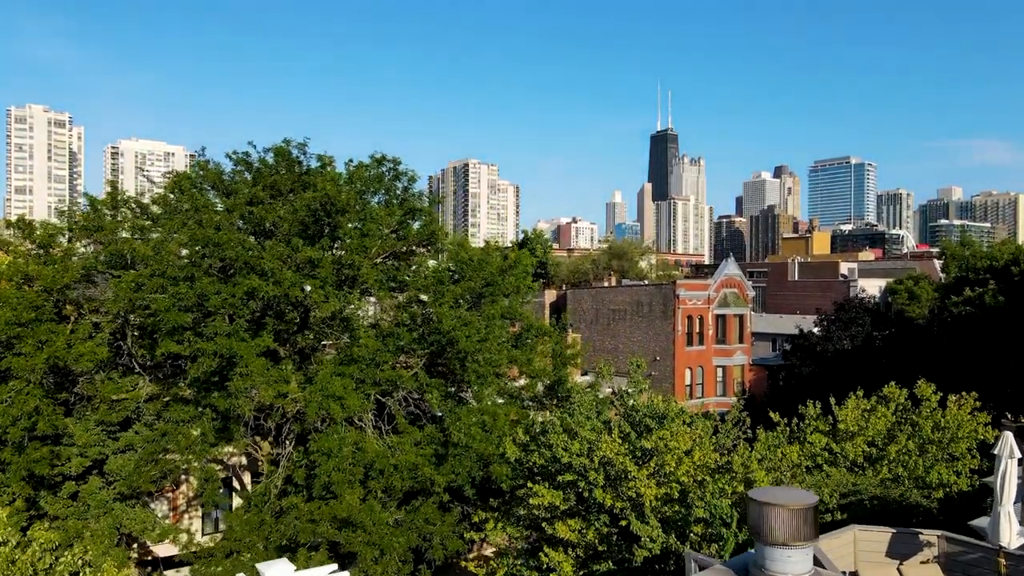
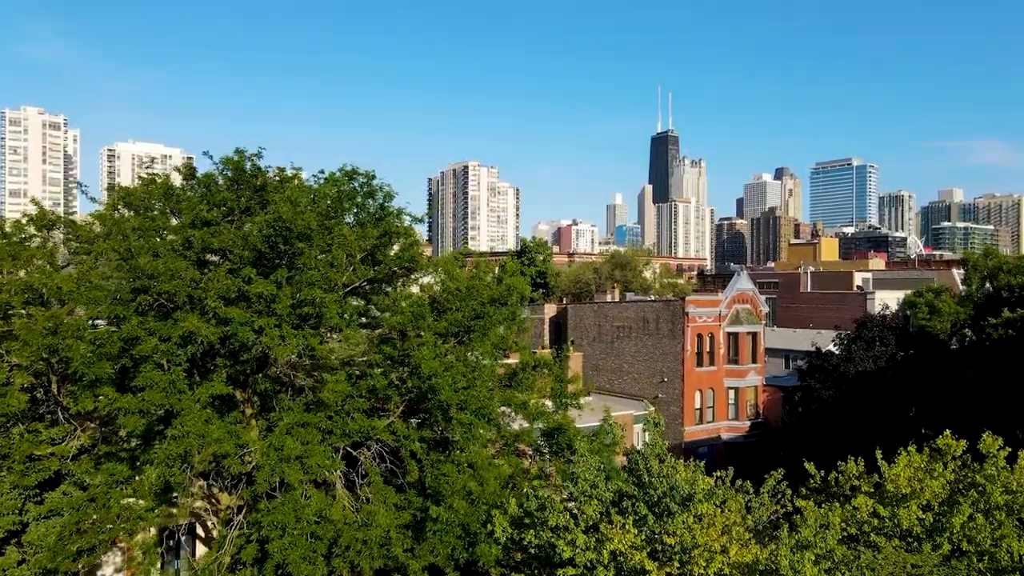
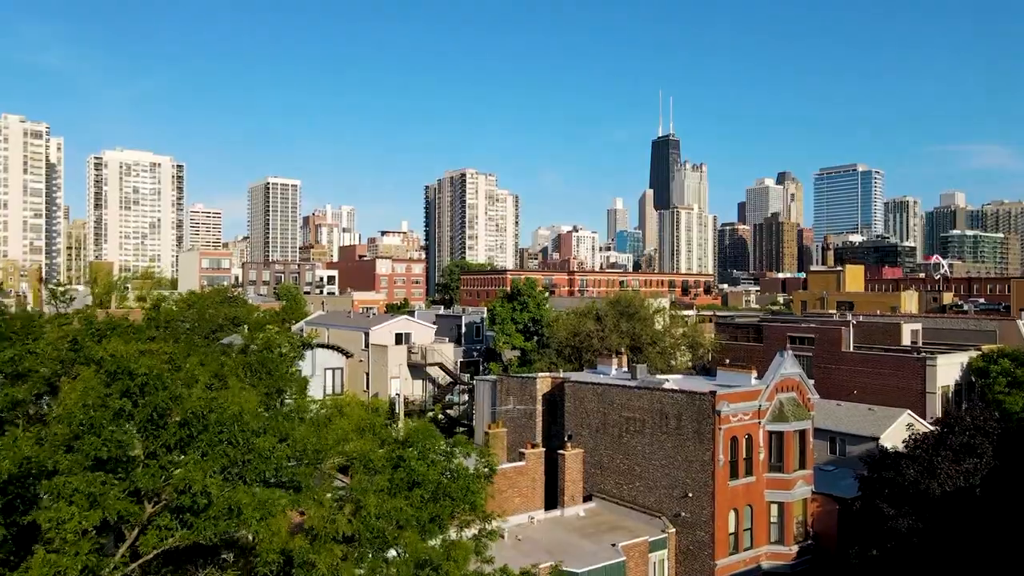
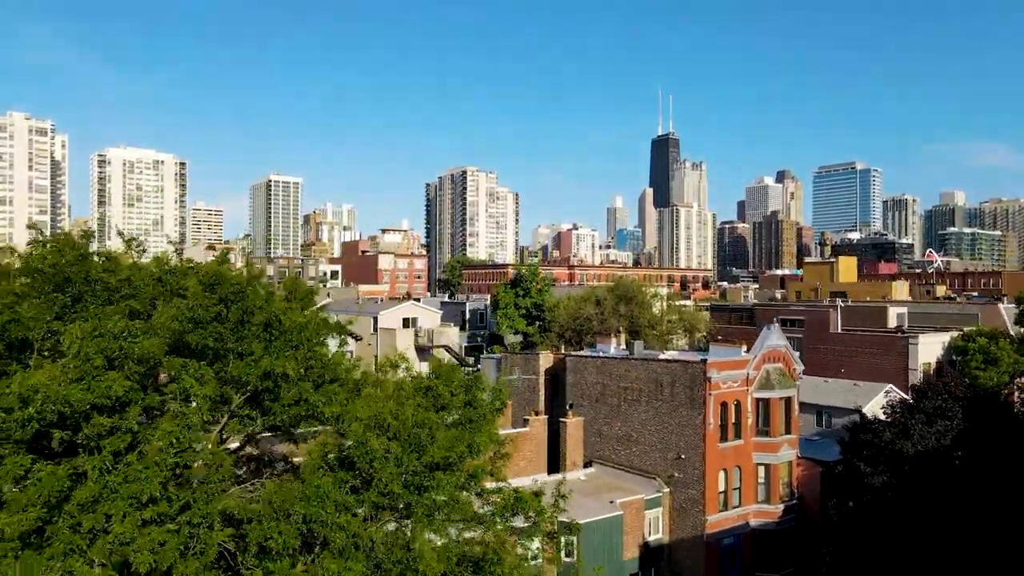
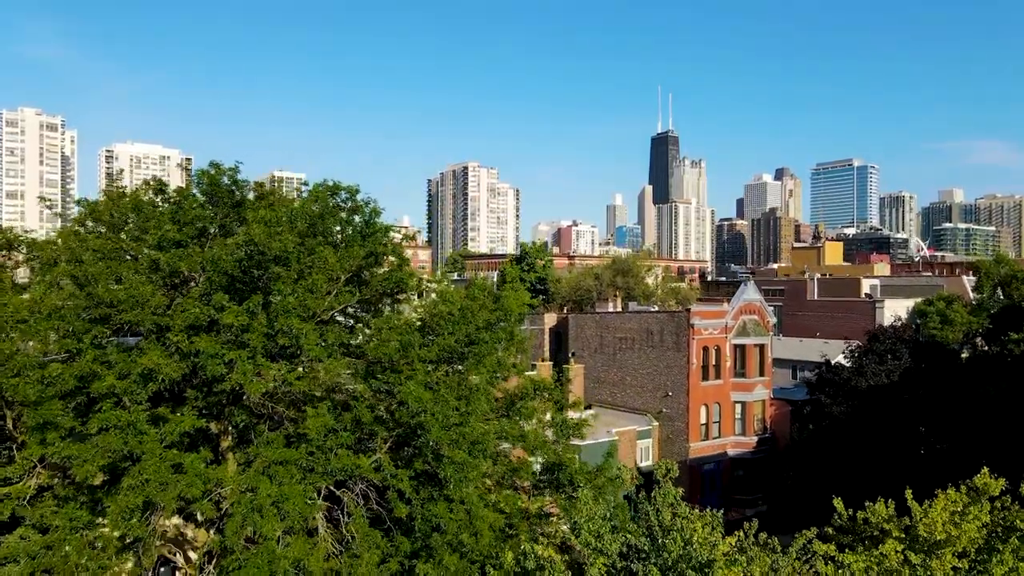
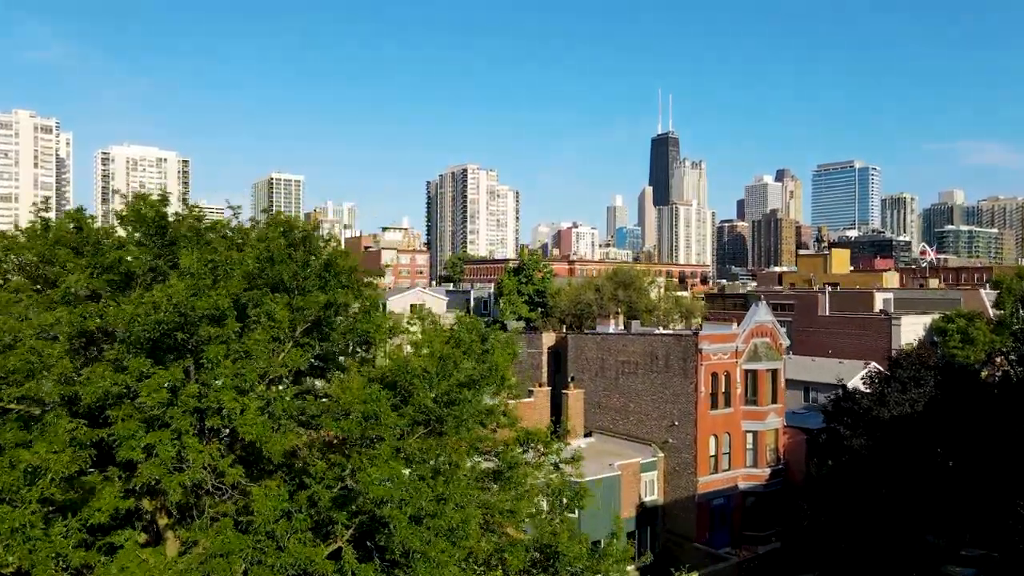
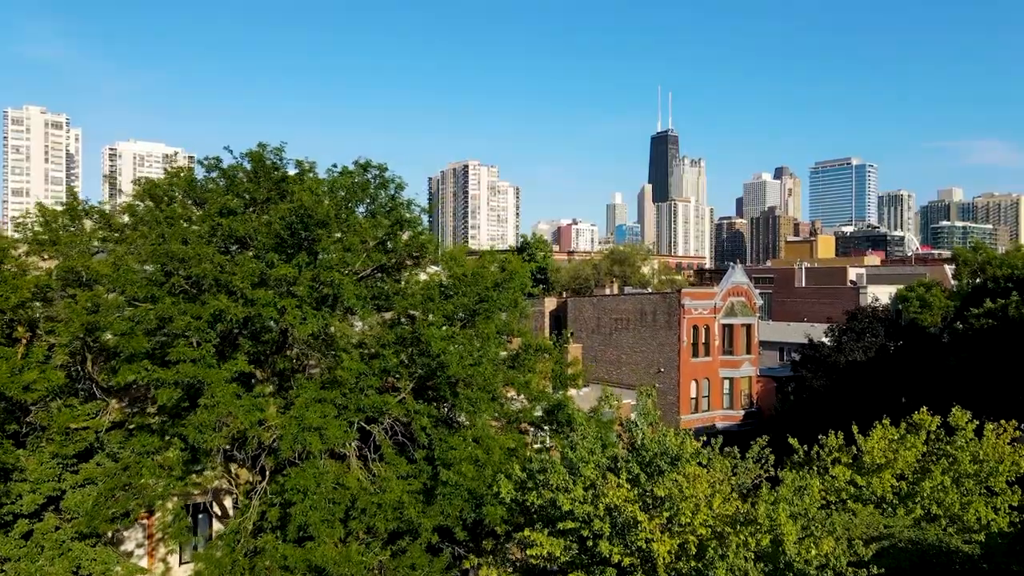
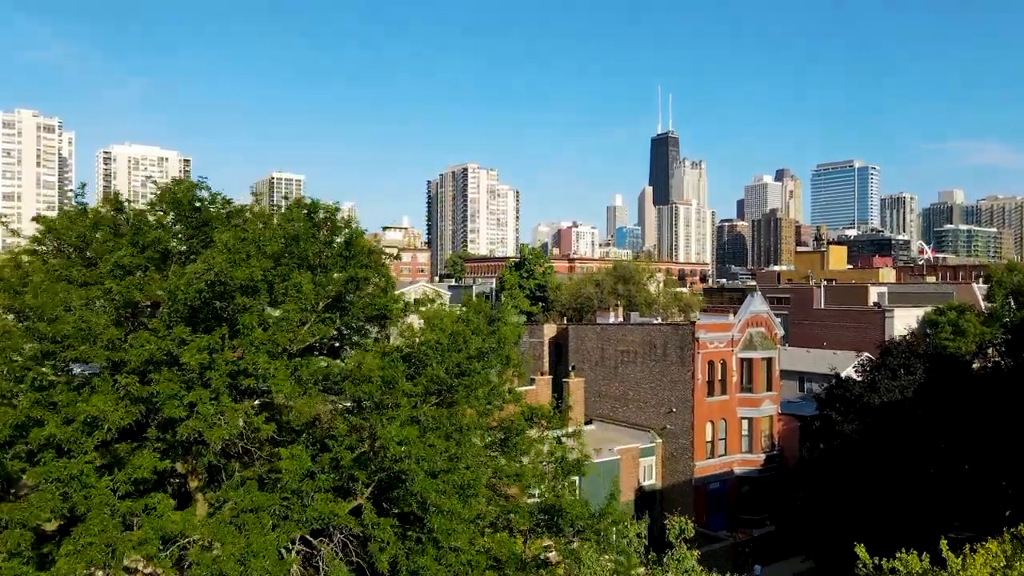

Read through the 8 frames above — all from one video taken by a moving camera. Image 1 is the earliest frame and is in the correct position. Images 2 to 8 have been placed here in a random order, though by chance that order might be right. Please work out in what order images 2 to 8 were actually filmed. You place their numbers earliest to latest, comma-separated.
7, 2, 5, 8, 6, 4, 3
